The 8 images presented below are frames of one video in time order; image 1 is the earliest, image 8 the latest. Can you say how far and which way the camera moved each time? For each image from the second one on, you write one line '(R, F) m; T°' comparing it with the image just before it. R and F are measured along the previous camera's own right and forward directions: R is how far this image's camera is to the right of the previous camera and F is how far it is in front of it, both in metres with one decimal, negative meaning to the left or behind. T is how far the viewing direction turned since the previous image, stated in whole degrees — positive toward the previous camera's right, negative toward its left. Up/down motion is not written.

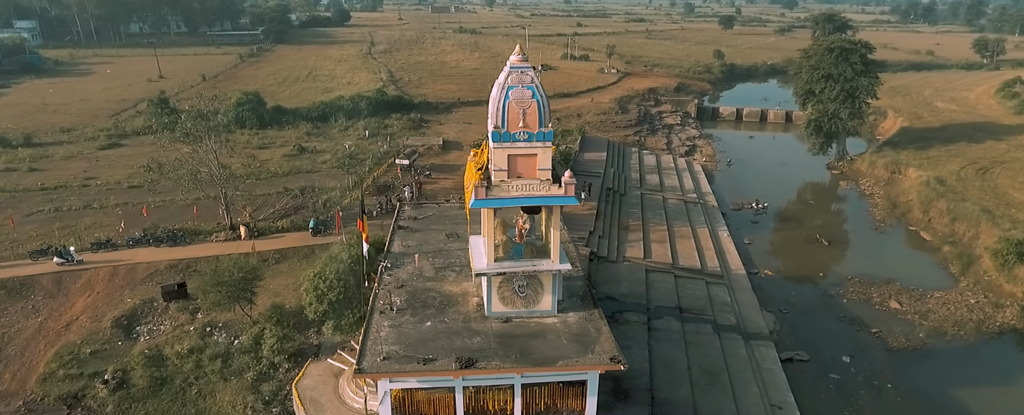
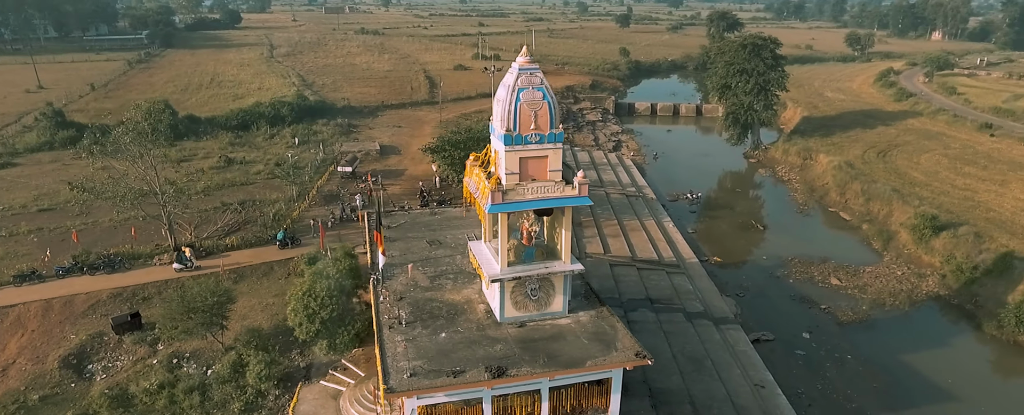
(-2.4, +0.3) m; +9°
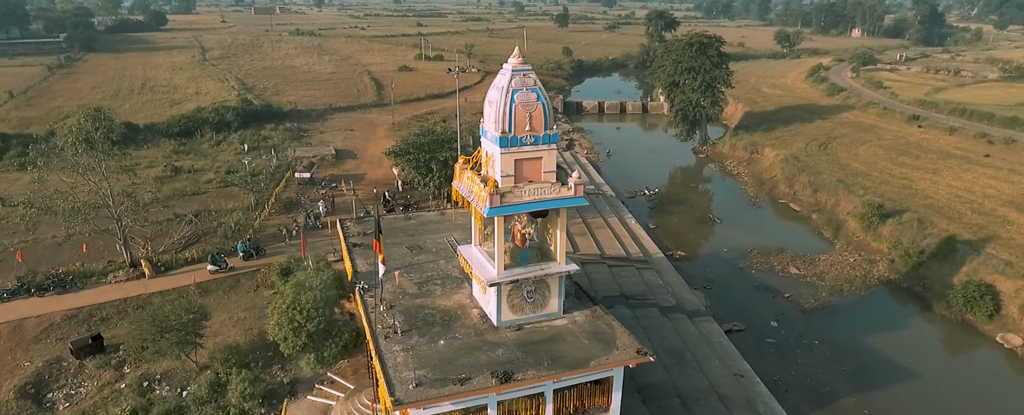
(-1.2, +0.2) m; +5°
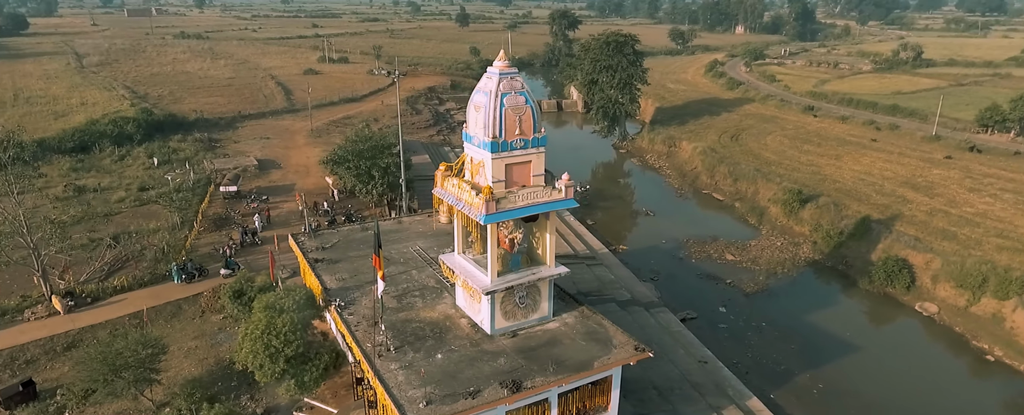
(-1.9, +0.4) m; +9°
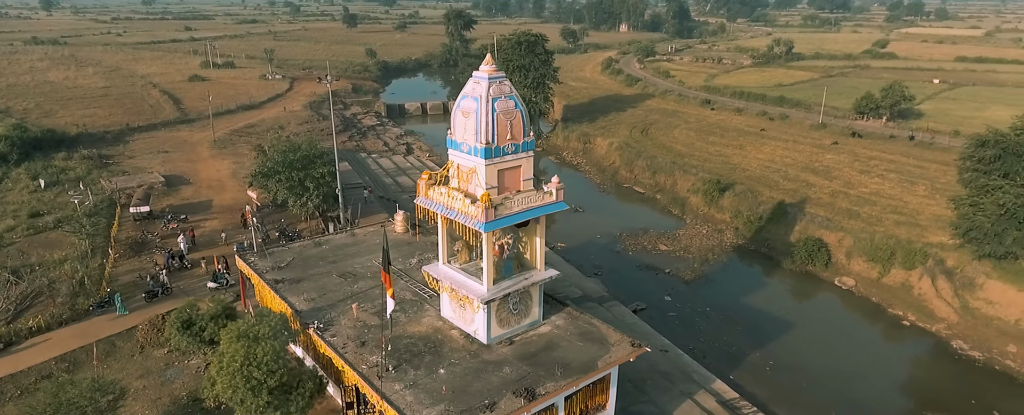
(-2.1, +0.4) m; +10°
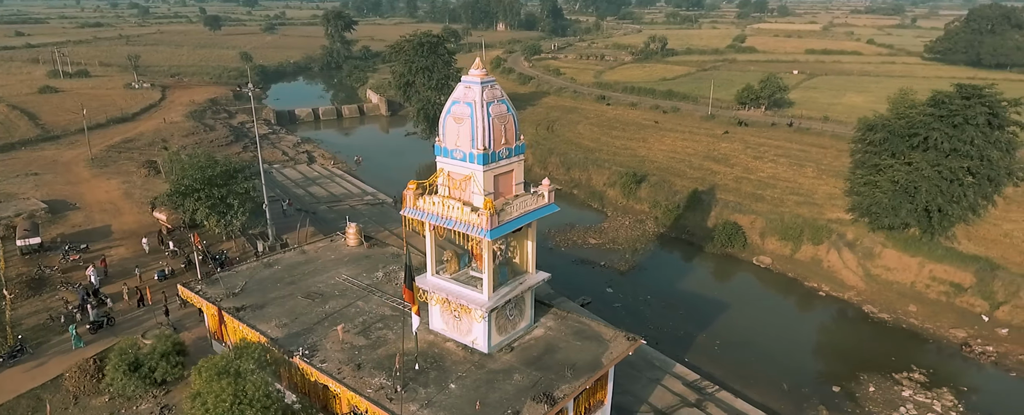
(-2.4, +0.4) m; +11°
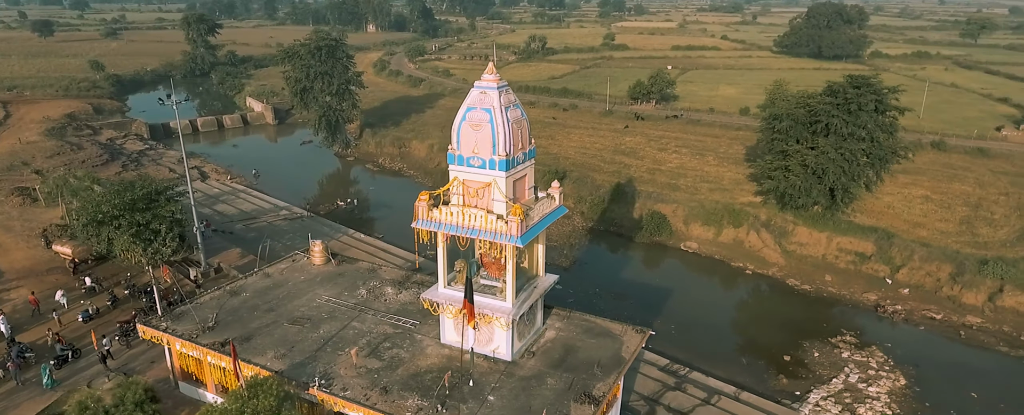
(-3.0, +0.4) m; +11°
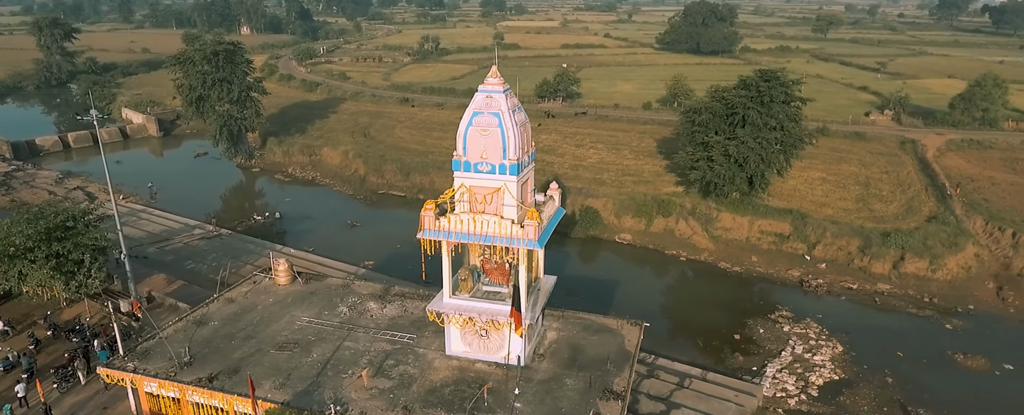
(-2.4, +0.3) m; +10°
